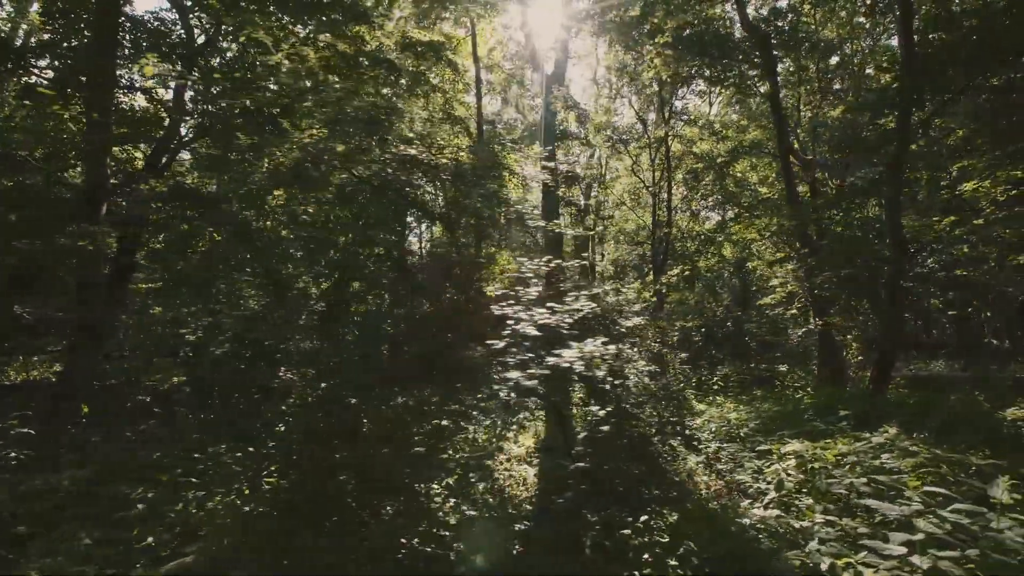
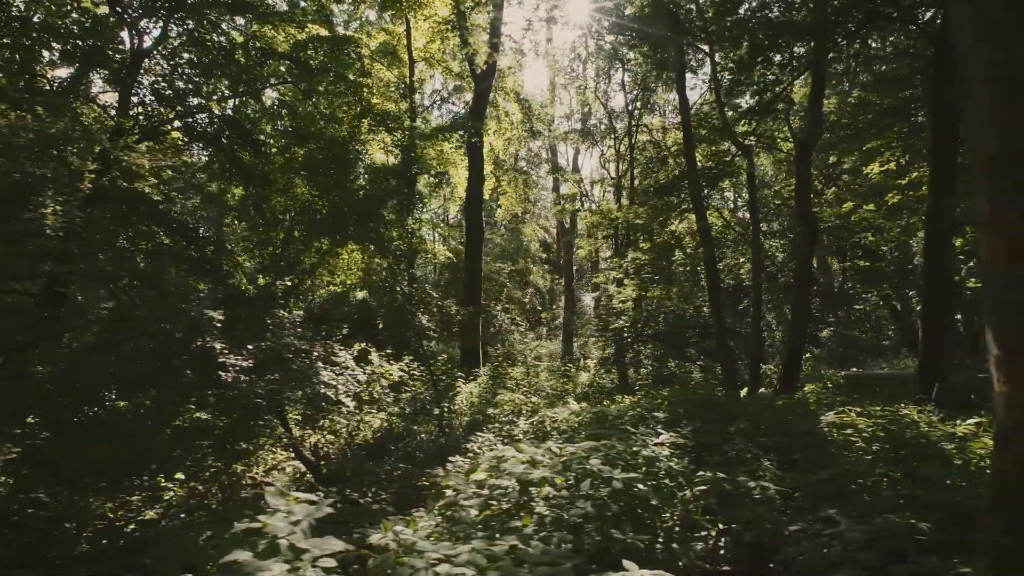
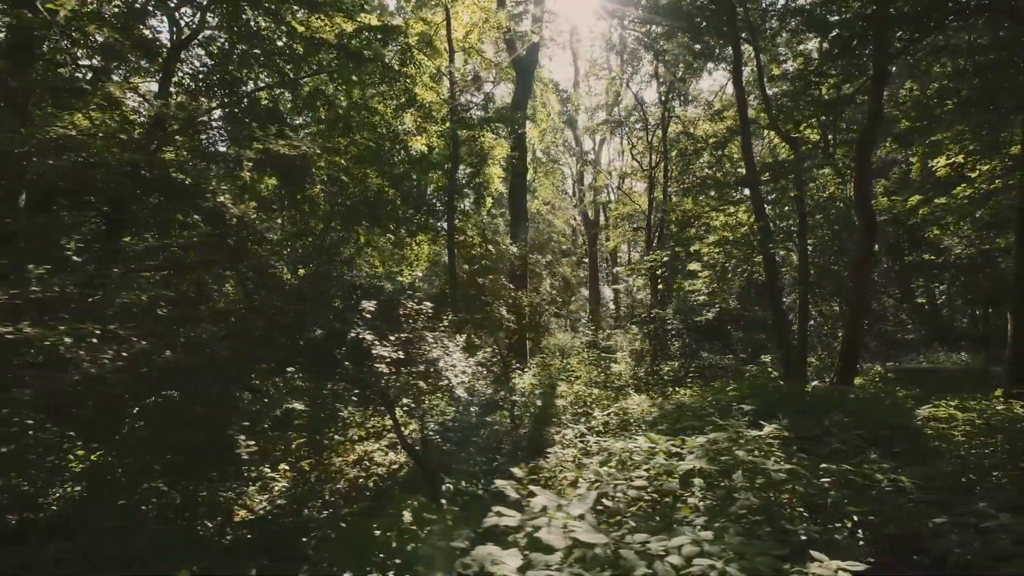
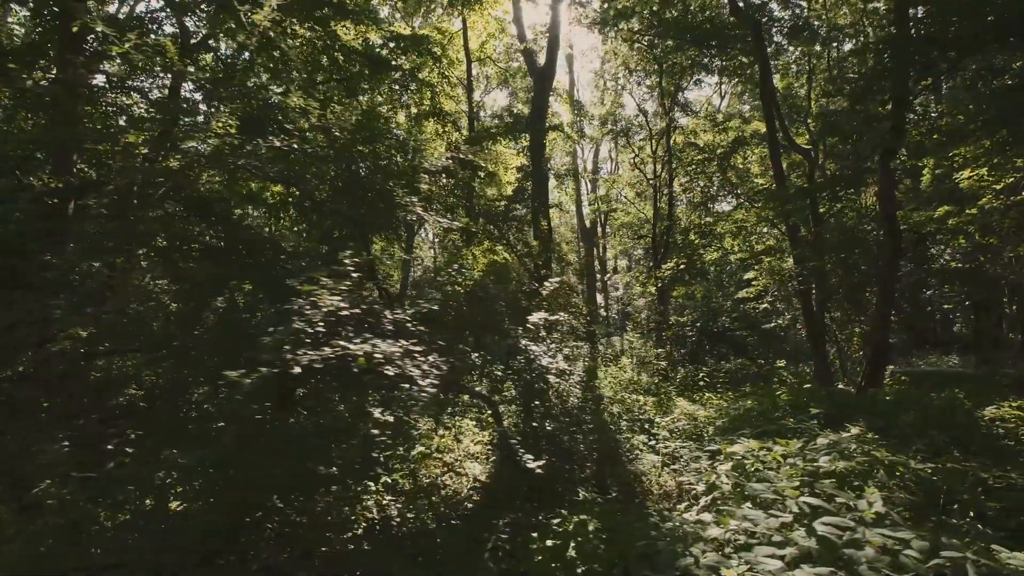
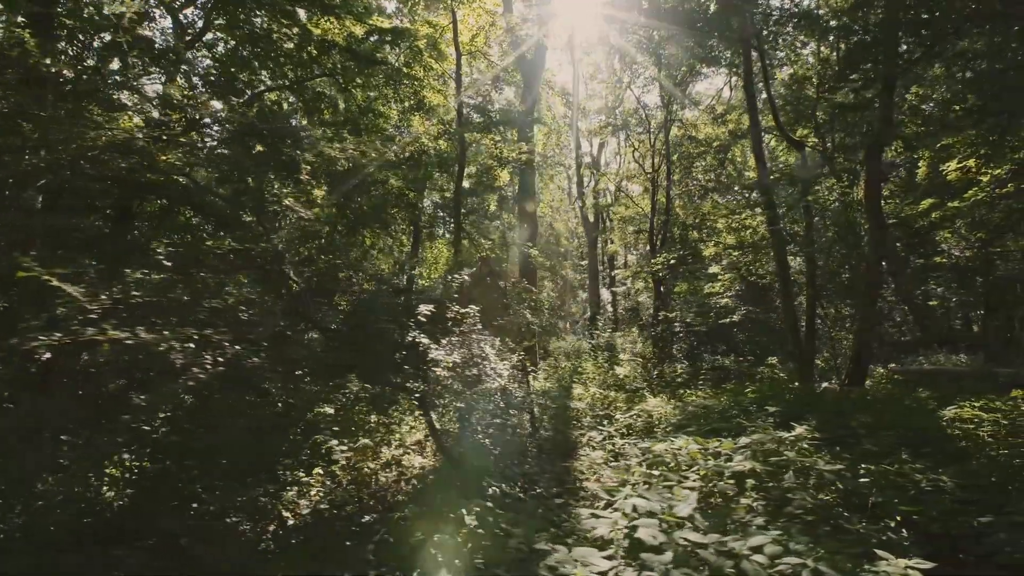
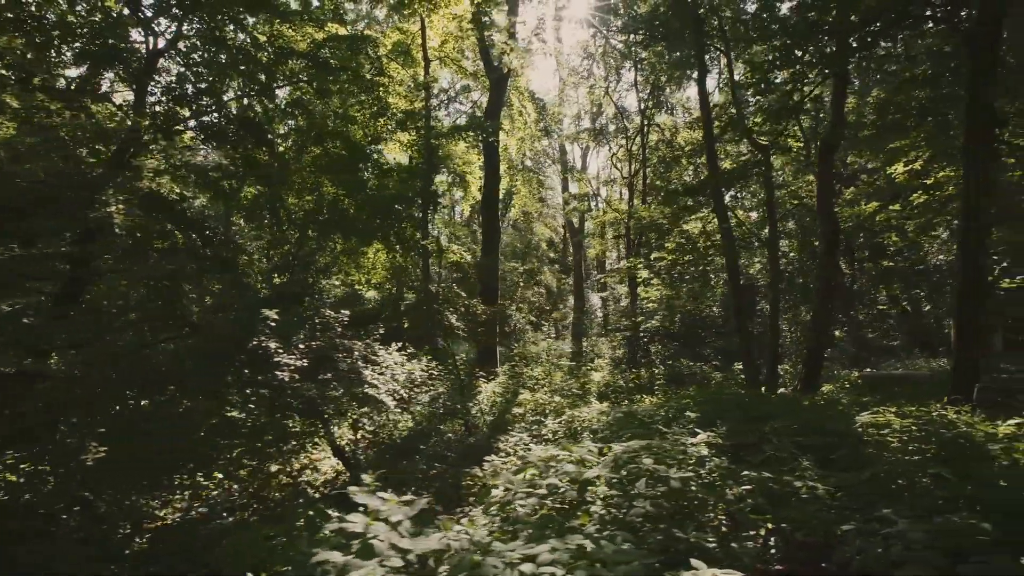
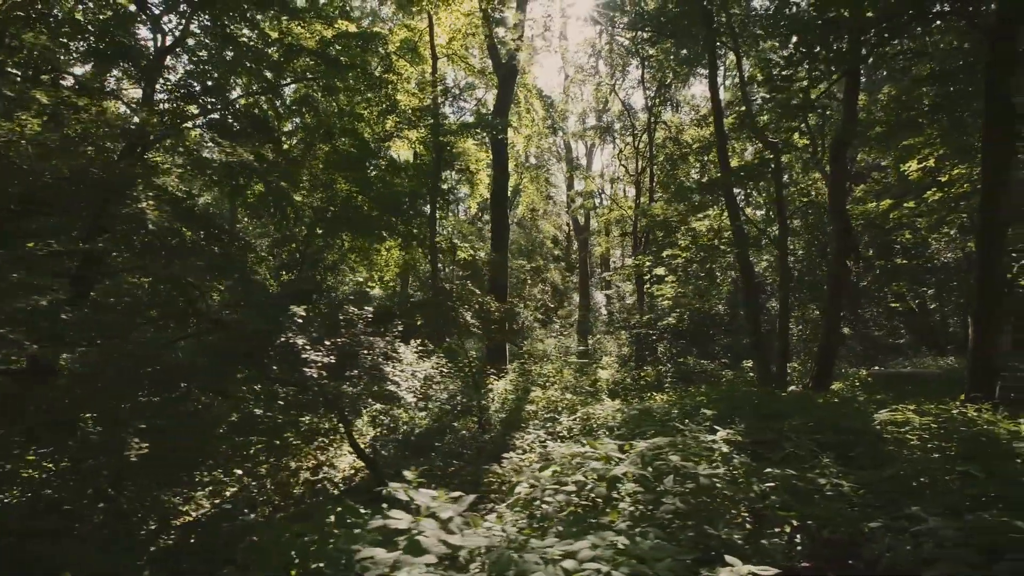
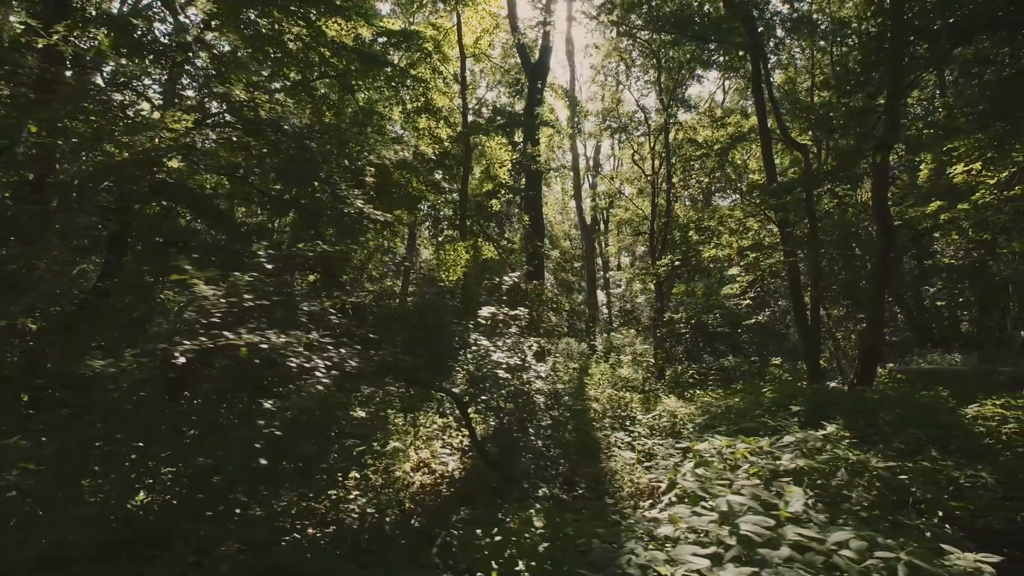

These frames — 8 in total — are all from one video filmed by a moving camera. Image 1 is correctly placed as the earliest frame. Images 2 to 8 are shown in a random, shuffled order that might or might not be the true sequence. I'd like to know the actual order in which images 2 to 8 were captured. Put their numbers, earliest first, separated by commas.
4, 8, 5, 3, 7, 6, 2
